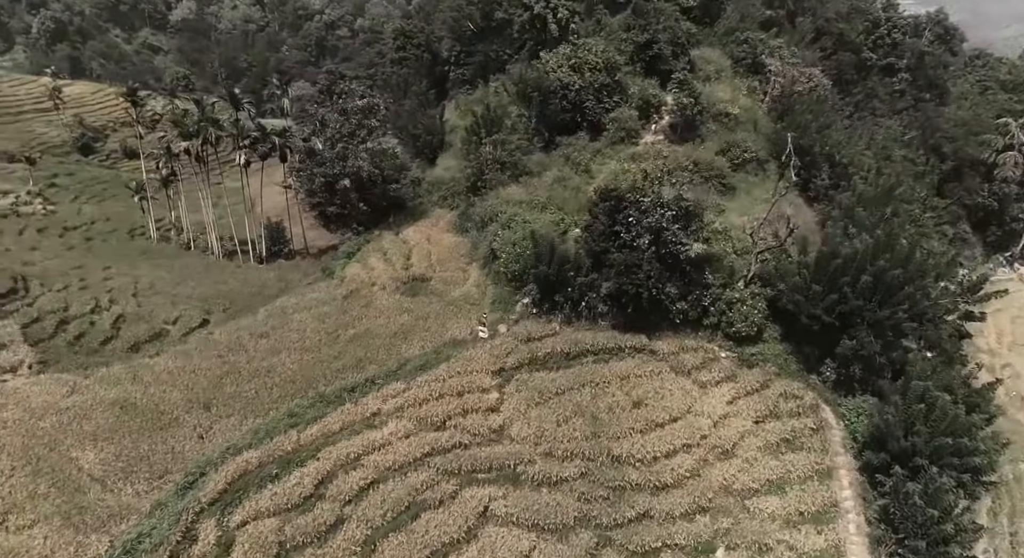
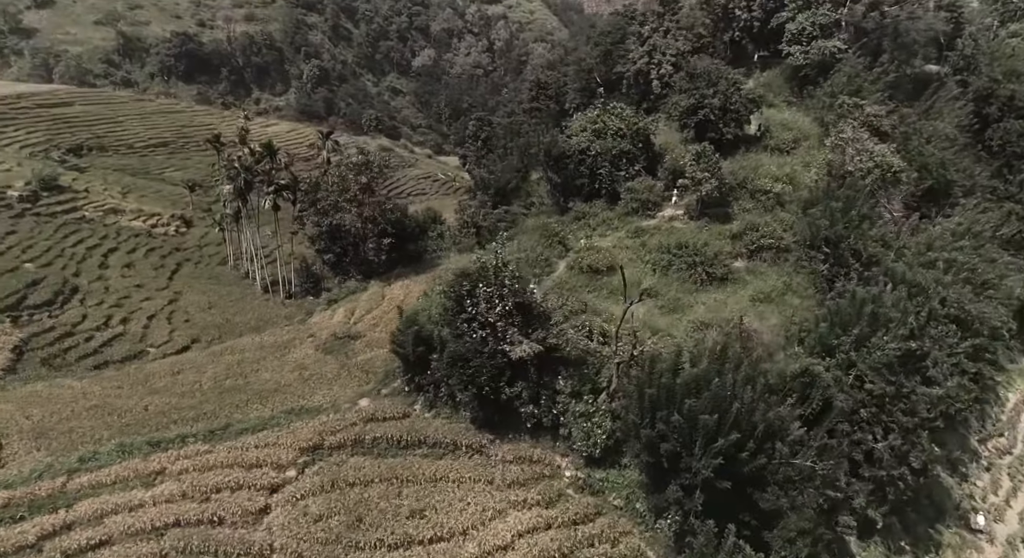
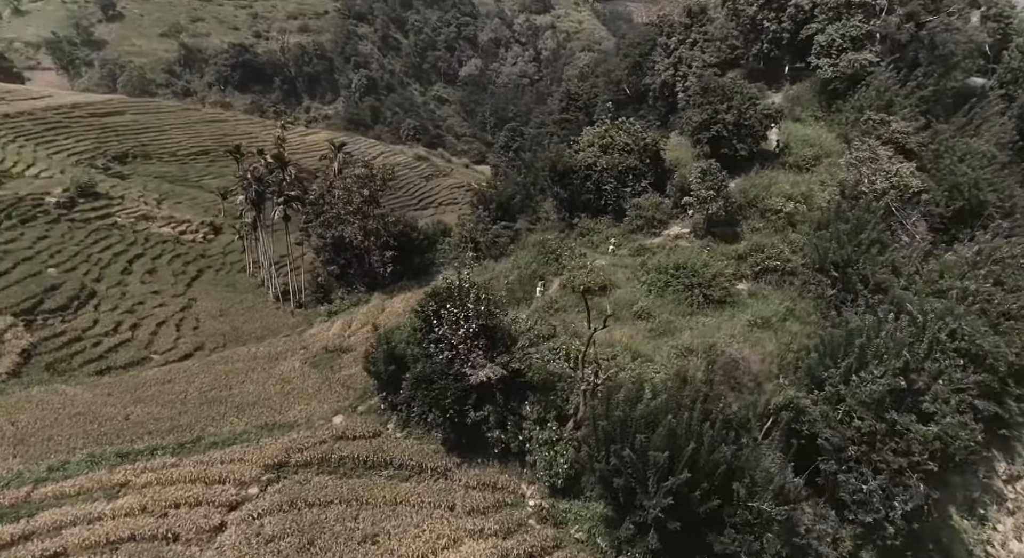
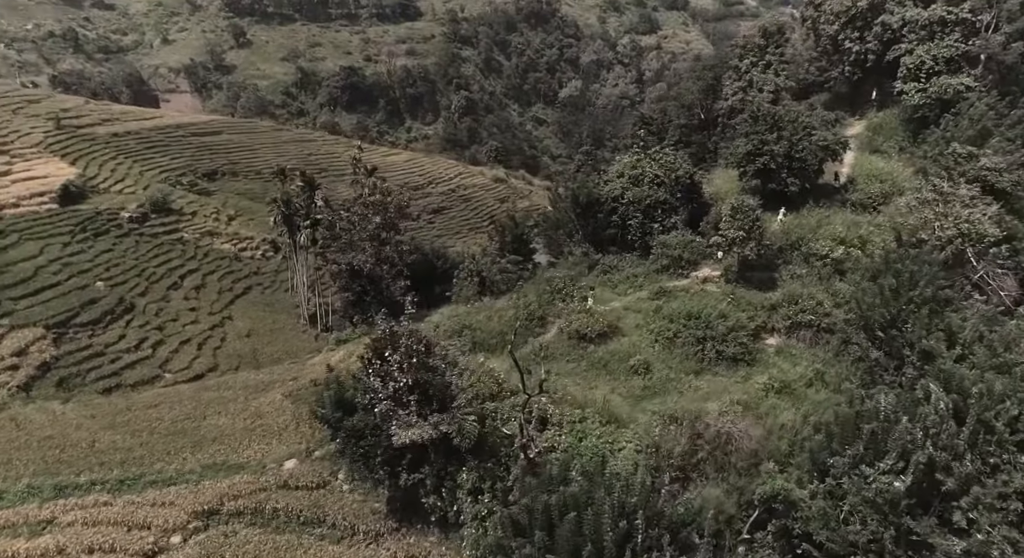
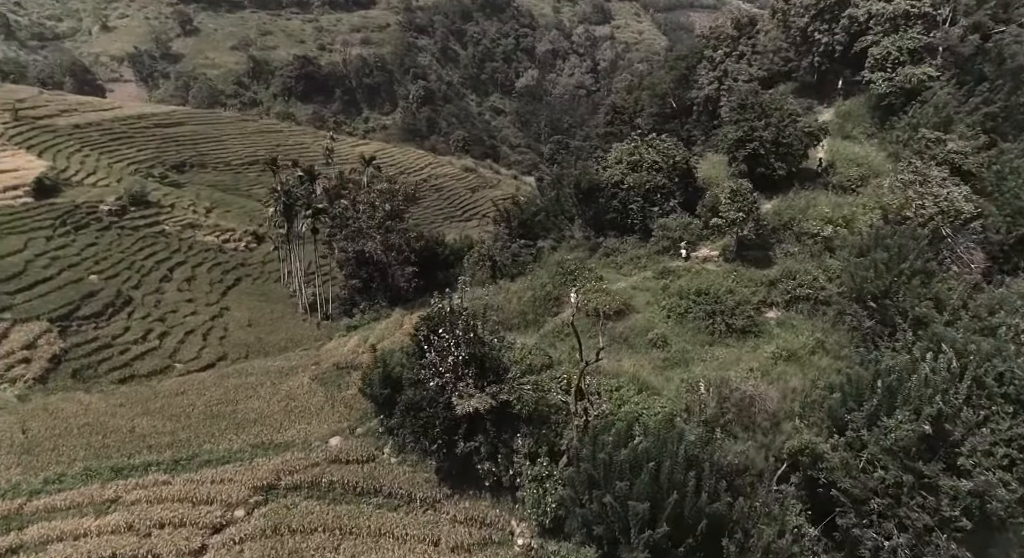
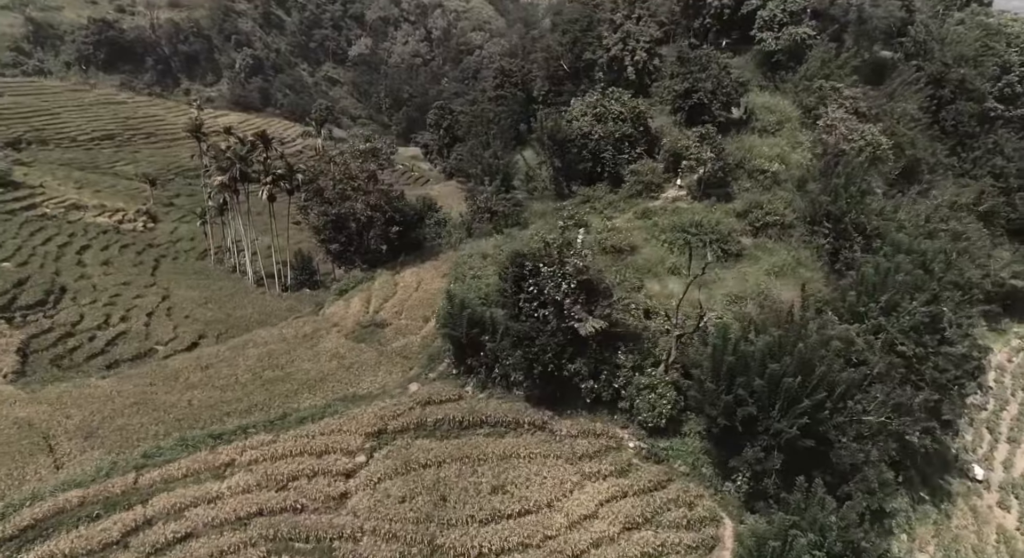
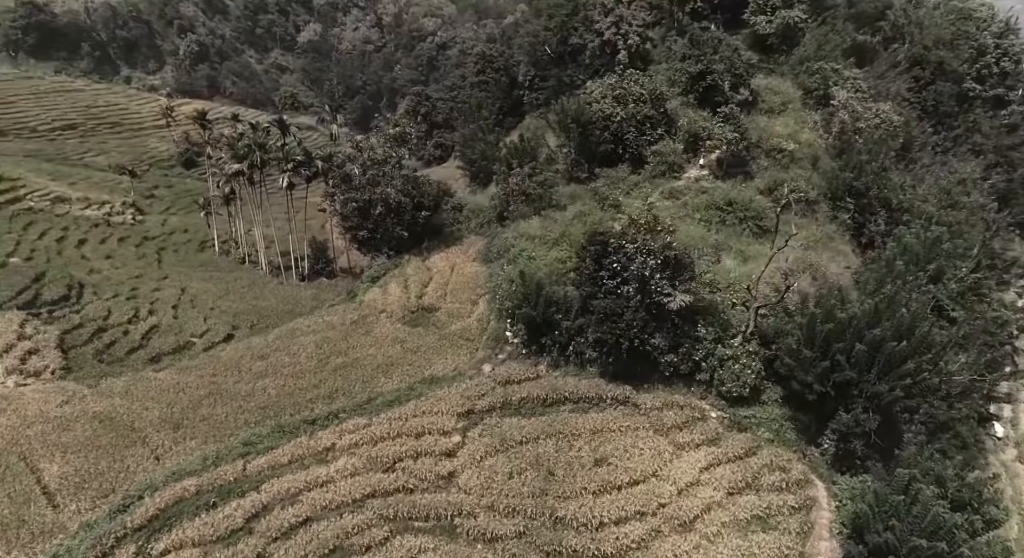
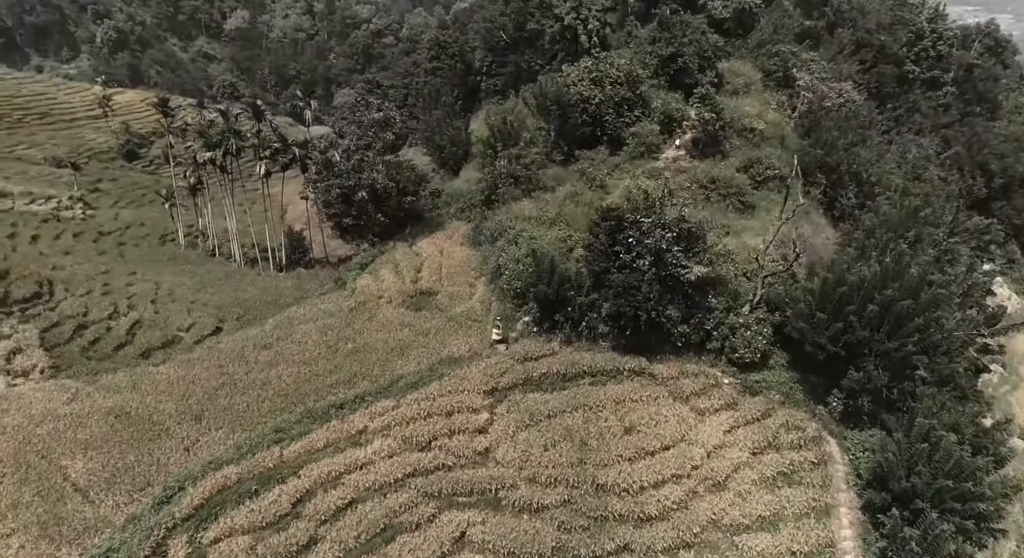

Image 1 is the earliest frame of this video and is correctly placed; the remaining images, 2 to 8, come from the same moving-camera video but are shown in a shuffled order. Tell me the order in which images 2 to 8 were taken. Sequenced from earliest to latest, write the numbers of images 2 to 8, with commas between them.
8, 7, 6, 2, 3, 5, 4
